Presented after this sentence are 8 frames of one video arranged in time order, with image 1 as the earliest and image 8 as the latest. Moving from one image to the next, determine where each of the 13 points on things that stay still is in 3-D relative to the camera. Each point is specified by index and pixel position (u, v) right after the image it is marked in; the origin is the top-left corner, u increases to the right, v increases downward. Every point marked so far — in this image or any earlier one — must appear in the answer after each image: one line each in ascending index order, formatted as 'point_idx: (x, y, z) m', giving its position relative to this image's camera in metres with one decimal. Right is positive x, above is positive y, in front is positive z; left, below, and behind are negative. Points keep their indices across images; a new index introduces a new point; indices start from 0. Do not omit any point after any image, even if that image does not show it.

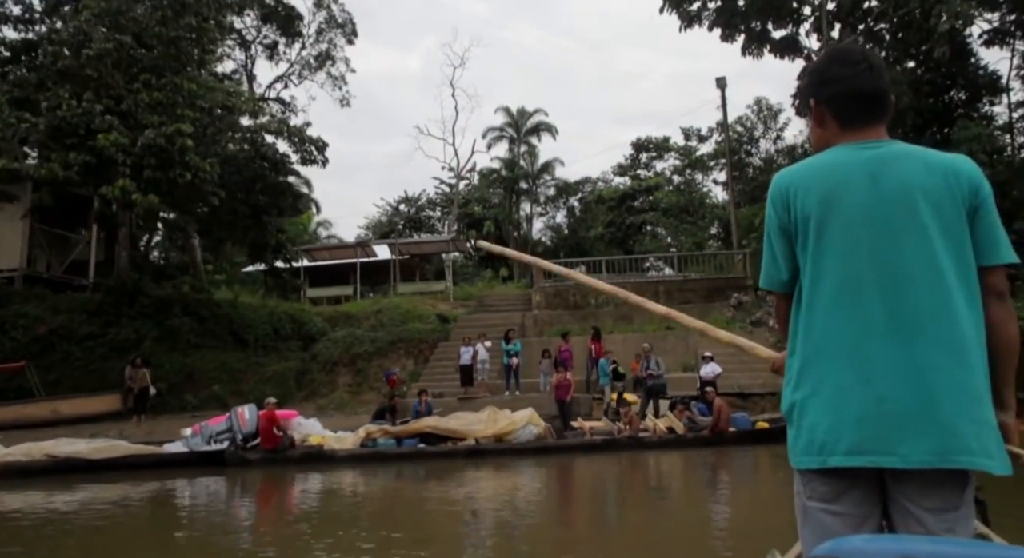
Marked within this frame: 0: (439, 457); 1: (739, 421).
0: (-1.2, -2.7, +11.5) m
1: (+4.1, -2.6, +13.7) m
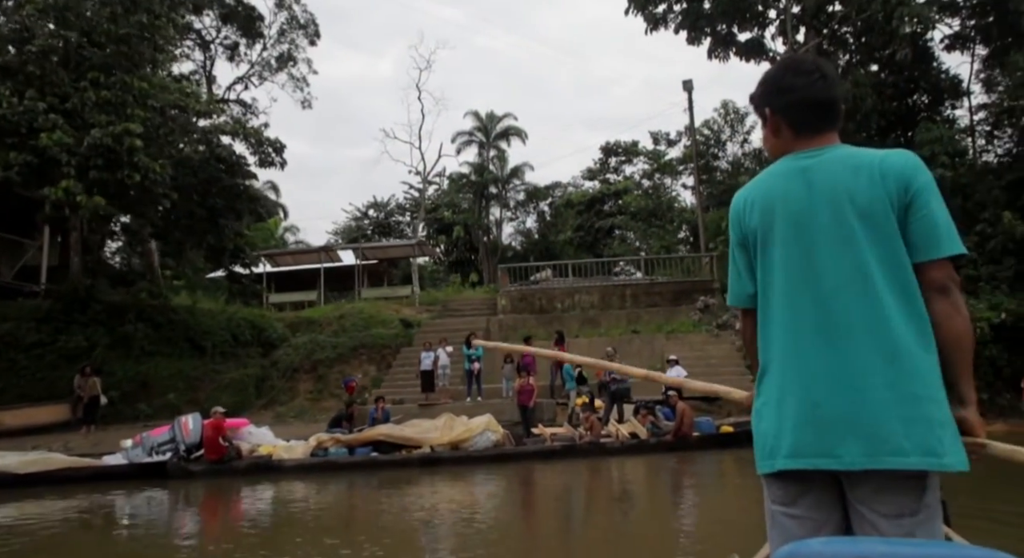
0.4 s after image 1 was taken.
0: (-1.8, -2.8, +11.1) m
1: (+3.4, -2.7, +13.5) m
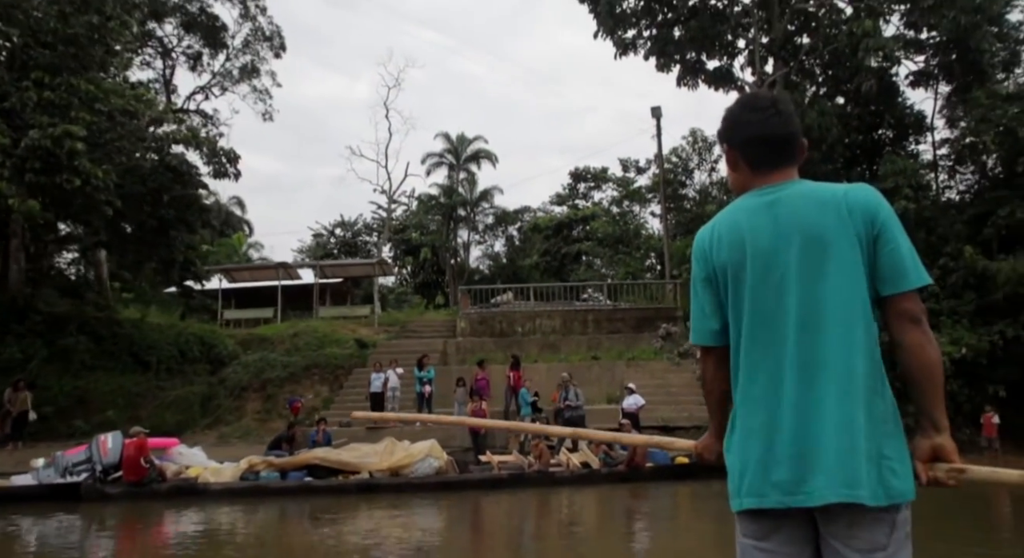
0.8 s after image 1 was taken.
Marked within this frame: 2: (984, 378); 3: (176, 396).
0: (-2.6, -3.0, +10.5) m
1: (+2.5, -3.1, +13.1) m
2: (+11.7, -2.4, +18.5) m
3: (-8.9, -3.1, +19.8) m
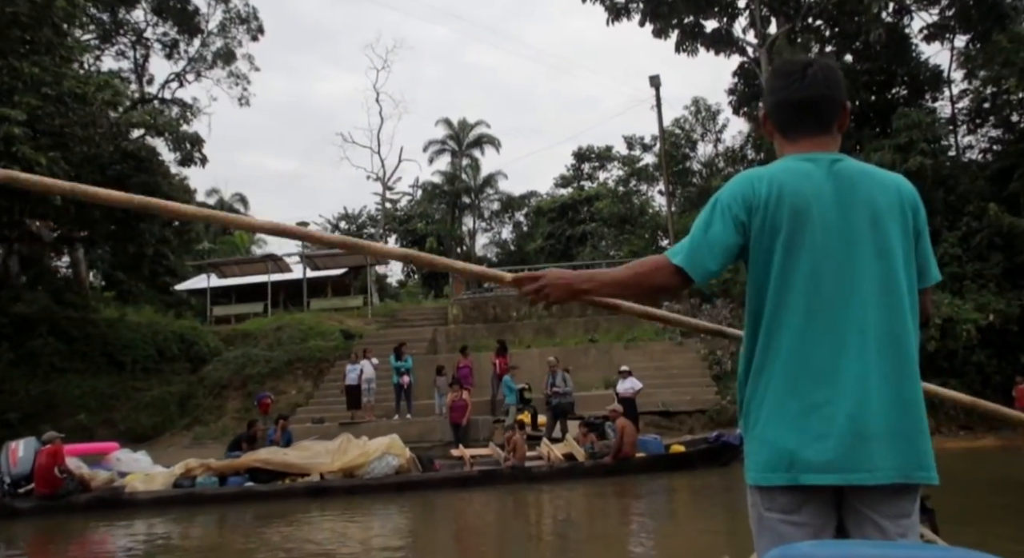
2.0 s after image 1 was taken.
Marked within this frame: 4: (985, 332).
0: (-3.0, -2.8, +9.4) m
1: (+2.2, -2.6, +11.8) m
2: (+11.4, -1.5, +17.0) m
3: (-9.1, -3.0, +18.8) m
4: (+10.6, -1.2, +16.8) m
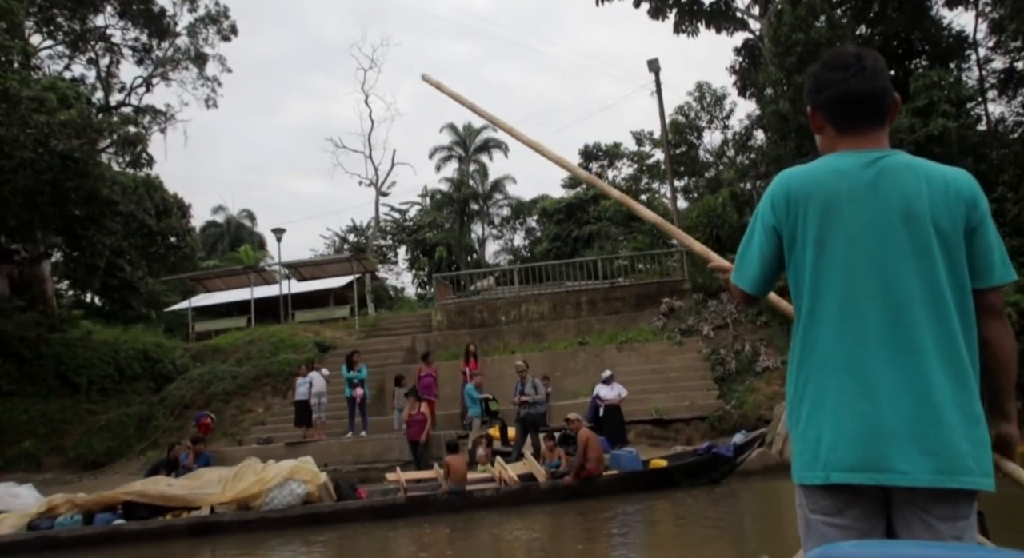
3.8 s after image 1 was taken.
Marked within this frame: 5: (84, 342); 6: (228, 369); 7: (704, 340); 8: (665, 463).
0: (-3.8, -2.7, +7.7) m
1: (+1.5, -2.4, +10.0) m
2: (+10.9, -1.1, +14.8) m
3: (-9.4, -3.3, +17.3) m
4: (+10.1, -0.8, +14.6) m
5: (-11.0, -1.6, +19.2) m
6: (-7.1, -2.3, +18.7) m
7: (+4.3, -1.4, +16.6) m
8: (+2.1, -2.5, +10.0) m
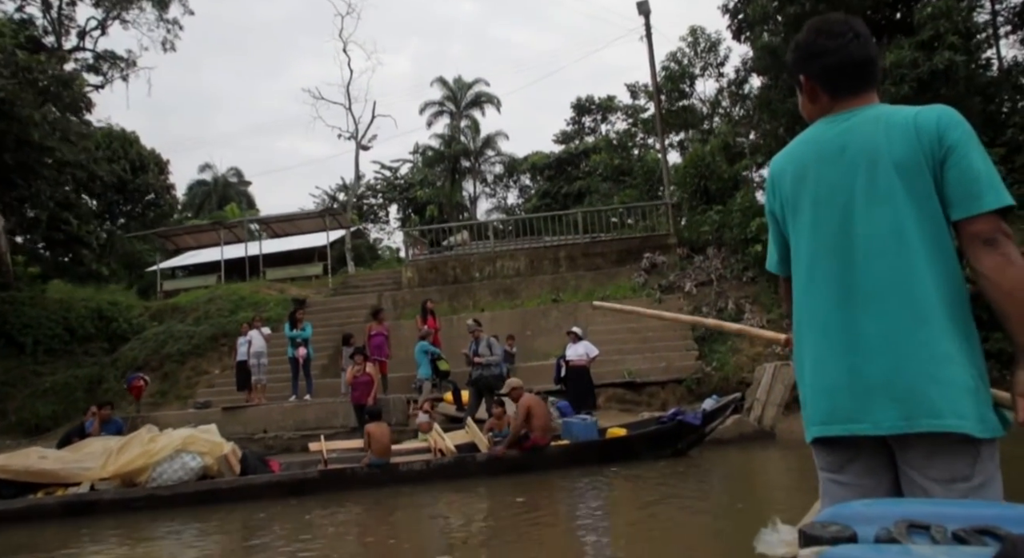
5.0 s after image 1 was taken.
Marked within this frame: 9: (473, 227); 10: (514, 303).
0: (-4.5, -2.2, +6.7) m
1: (+0.8, -1.8, +8.9) m
2: (+10.3, -0.2, +13.6) m
3: (-10.1, -2.3, +16.4) m
4: (+9.4, +0.1, +13.4) m
5: (-11.7, -0.5, +18.2) m
6: (-7.8, -1.2, +17.7) m
7: (+3.6, -0.4, +15.4) m
8: (+1.4, -1.8, +9.0) m
9: (-1.0, +1.4, +19.9) m
10: (0.0, -0.5, +17.2) m
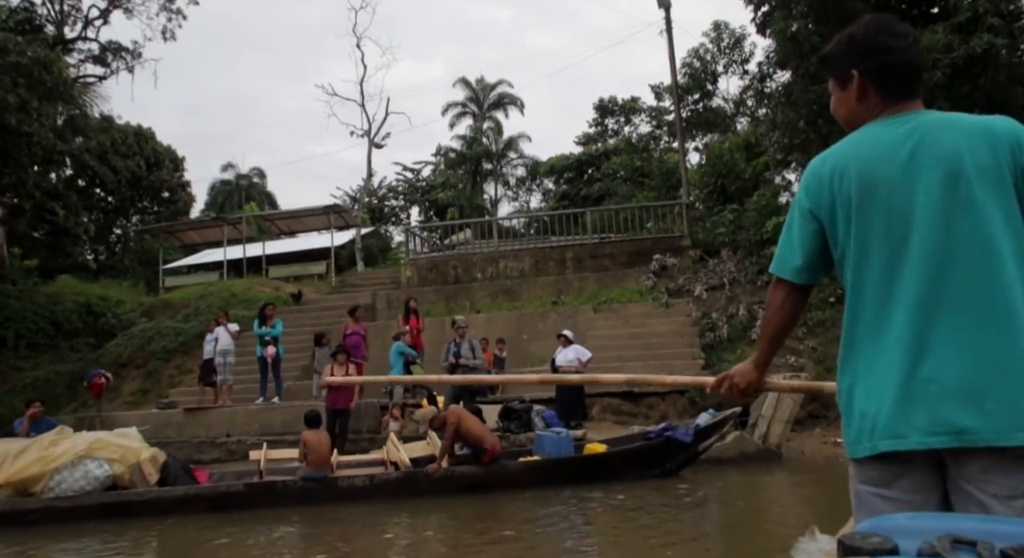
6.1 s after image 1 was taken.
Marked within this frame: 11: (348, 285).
0: (-4.9, -2.0, +5.9) m
1: (+0.5, -1.7, +7.9) m
2: (+10.1, -0.4, +12.2) m
3: (-10.1, -2.1, +15.8) m
4: (+9.3, 0.0, +12.1) m
5: (-11.6, -0.3, +17.7) m
6: (-7.8, -1.1, +17.0) m
7: (+3.5, -0.4, +14.3) m
8: (+1.0, -1.8, +8.0) m
9: (-0.9, +1.4, +19.0) m
10: (0.0, -0.6, +16.2) m
11: (-4.3, -0.1, +19.5) m
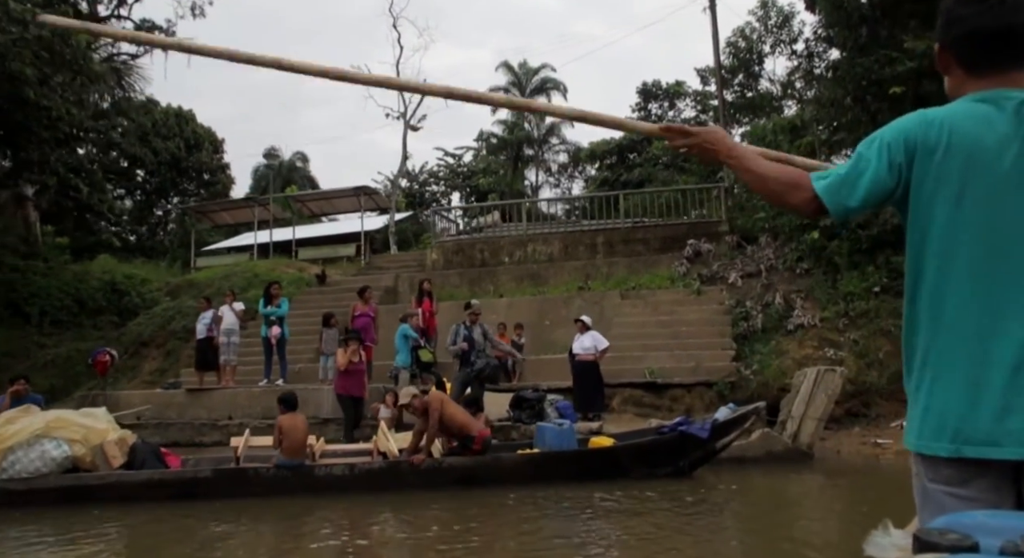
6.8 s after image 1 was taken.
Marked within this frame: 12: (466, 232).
0: (-5.0, -1.7, +5.6) m
1: (+0.4, -1.5, +7.3) m
2: (+10.4, -0.2, +10.9) m
3: (-9.6, -1.6, +15.8) m
4: (+9.5, +0.1, +10.9) m
5: (-11.0, +0.2, +17.7) m
6: (-7.2, -0.6, +16.9) m
7: (+3.9, -0.2, +13.4) m
8: (+1.0, -1.6, +7.3) m
9: (-0.1, +1.8, +18.4) m
10: (+0.6, -0.2, +15.5) m
11: (-3.5, +0.3, +19.1) m
12: (-1.2, +1.2, +18.7) m
